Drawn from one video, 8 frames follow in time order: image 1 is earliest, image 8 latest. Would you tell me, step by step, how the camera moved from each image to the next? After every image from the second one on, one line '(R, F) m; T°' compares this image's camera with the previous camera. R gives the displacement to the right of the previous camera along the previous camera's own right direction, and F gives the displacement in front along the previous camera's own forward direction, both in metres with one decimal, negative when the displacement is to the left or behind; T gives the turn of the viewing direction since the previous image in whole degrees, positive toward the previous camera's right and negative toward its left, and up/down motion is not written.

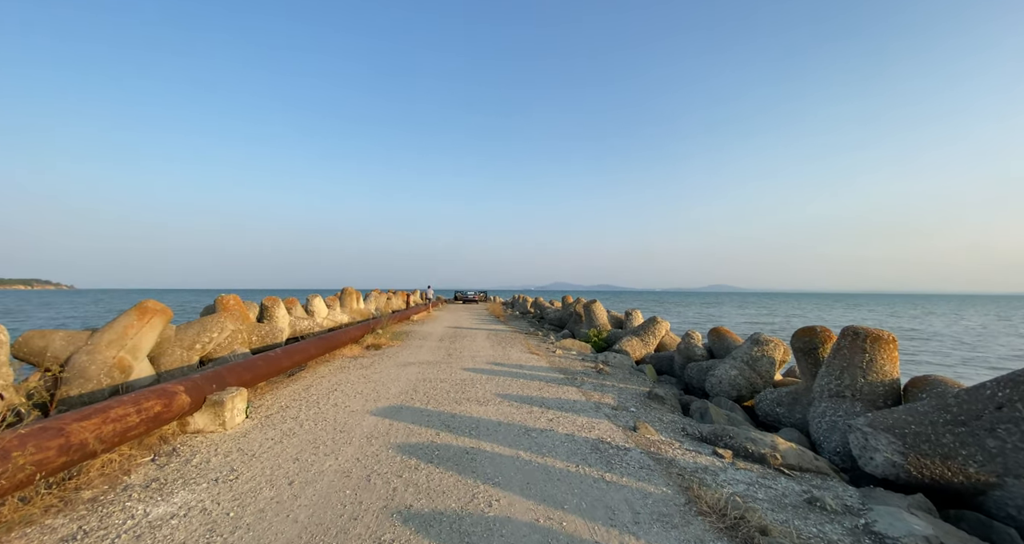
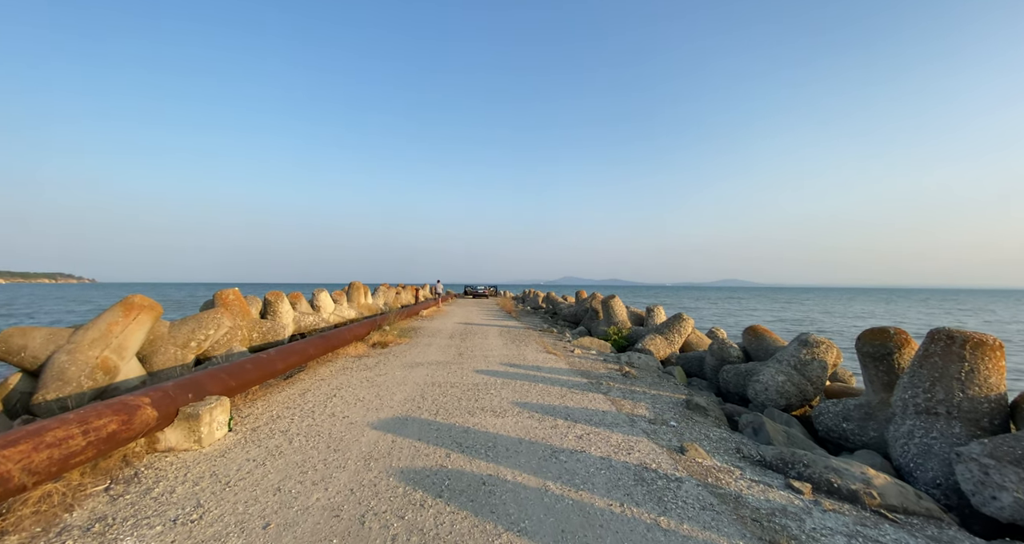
(-0.1, +0.7) m; -1°
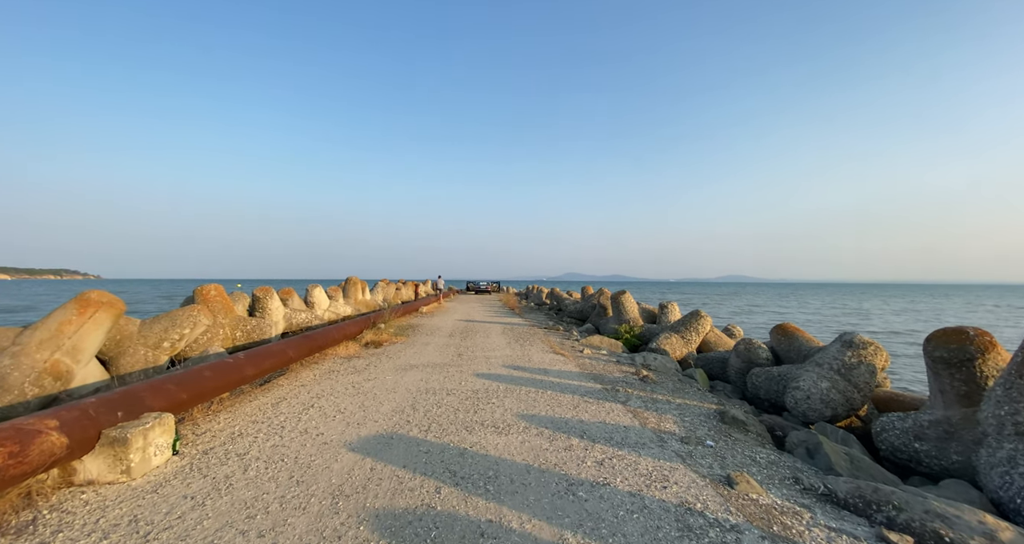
(0.0, +0.8) m; 0°
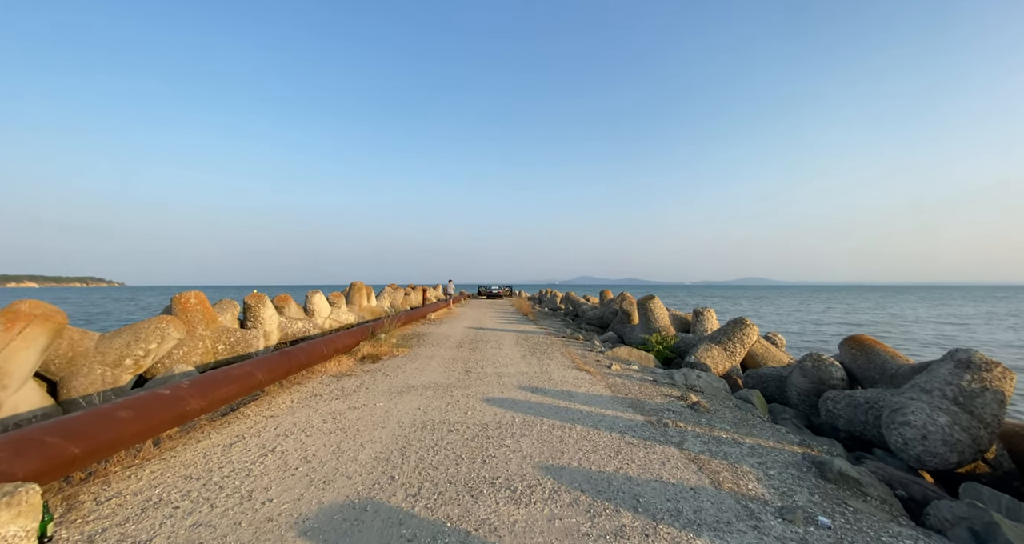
(-0.1, +1.1) m; -2°
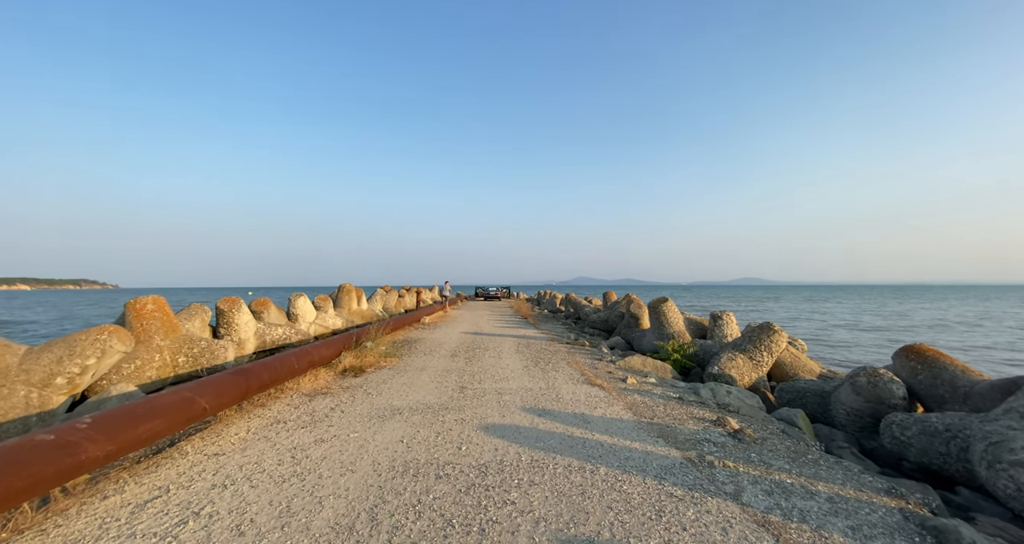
(-0.1, +0.9) m; 0°
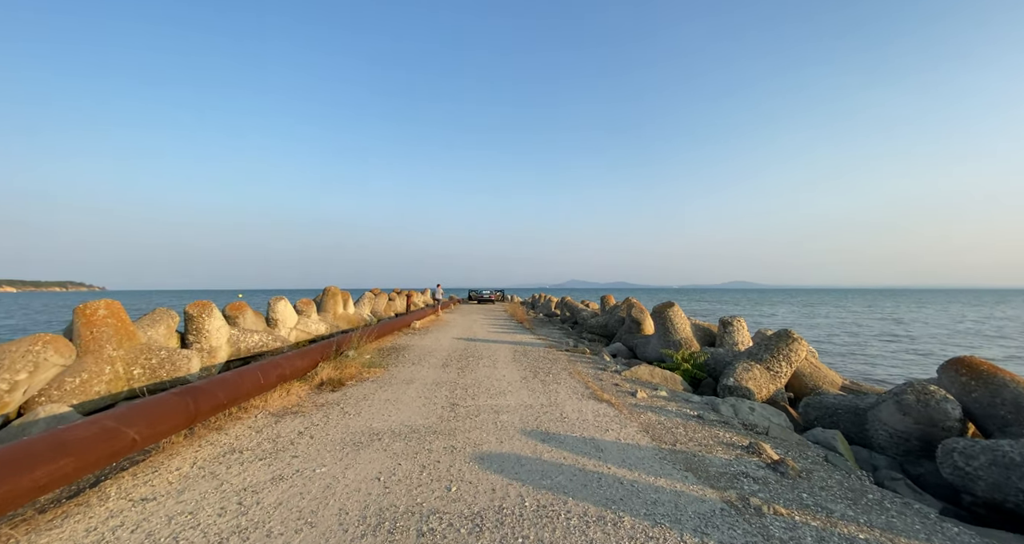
(-0.1, +0.7) m; +1°
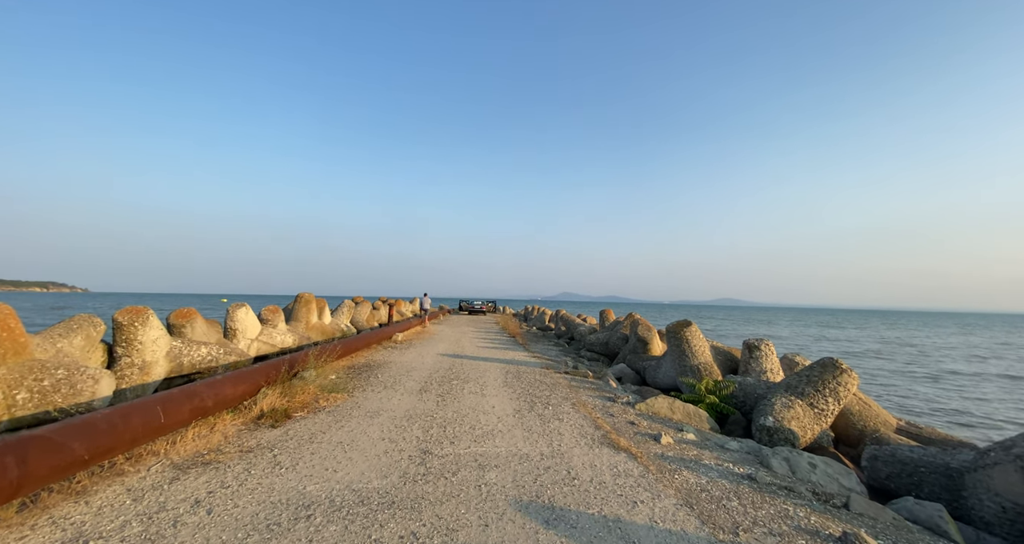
(0.0, +1.2) m; +1°
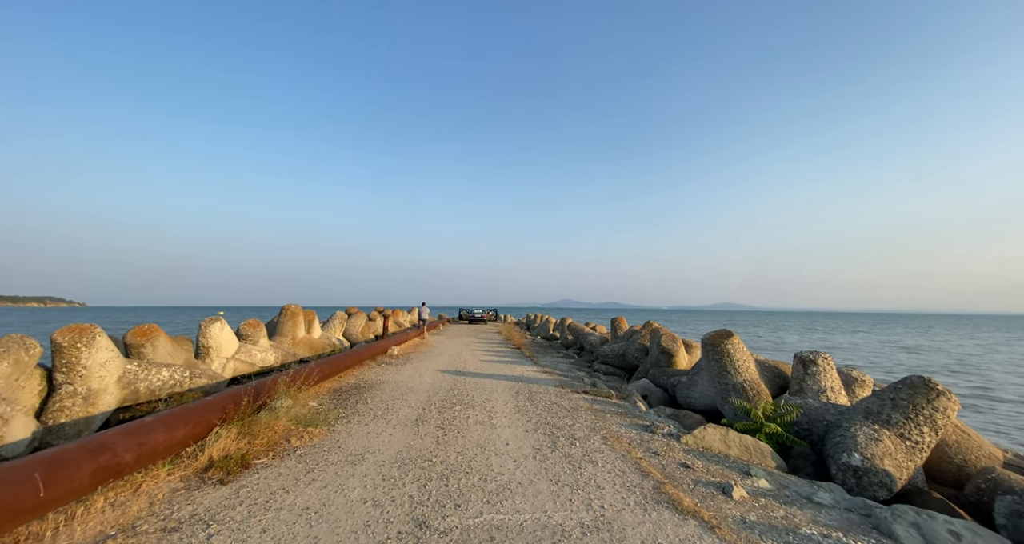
(-0.2, +1.1) m; 0°
